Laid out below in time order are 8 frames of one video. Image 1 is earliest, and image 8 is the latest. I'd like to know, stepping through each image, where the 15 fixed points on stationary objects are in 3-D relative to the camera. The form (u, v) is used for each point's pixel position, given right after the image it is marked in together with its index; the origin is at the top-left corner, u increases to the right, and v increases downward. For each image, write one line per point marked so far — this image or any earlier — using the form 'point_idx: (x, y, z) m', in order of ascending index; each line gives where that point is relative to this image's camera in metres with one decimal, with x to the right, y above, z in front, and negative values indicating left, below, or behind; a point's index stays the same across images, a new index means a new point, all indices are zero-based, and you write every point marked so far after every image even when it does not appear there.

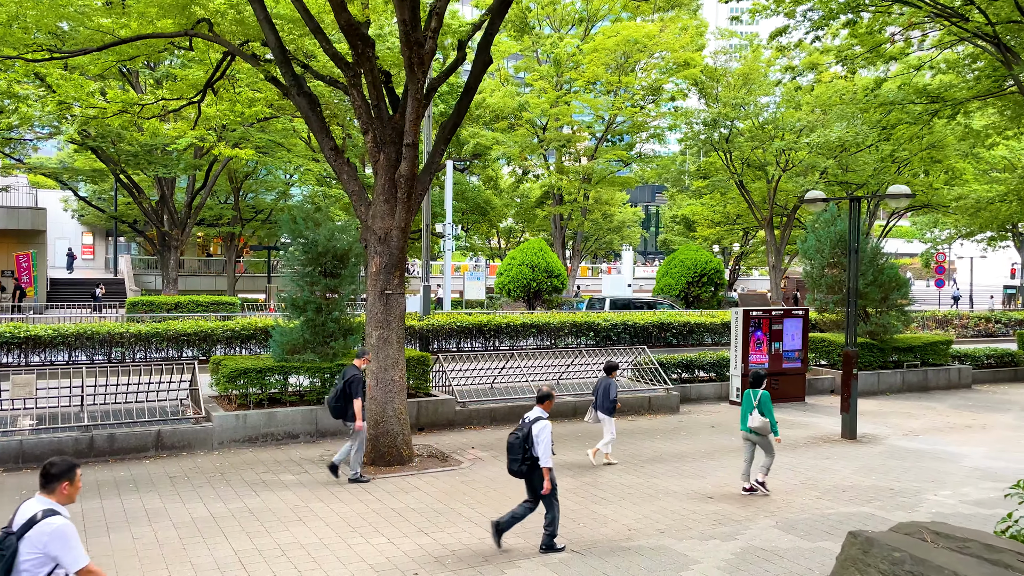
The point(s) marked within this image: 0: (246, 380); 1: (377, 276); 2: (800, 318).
0: (-3.5, -1.2, +10.6) m
1: (-1.6, +0.1, +9.5) m
2: (+5.2, -0.5, +14.7) m
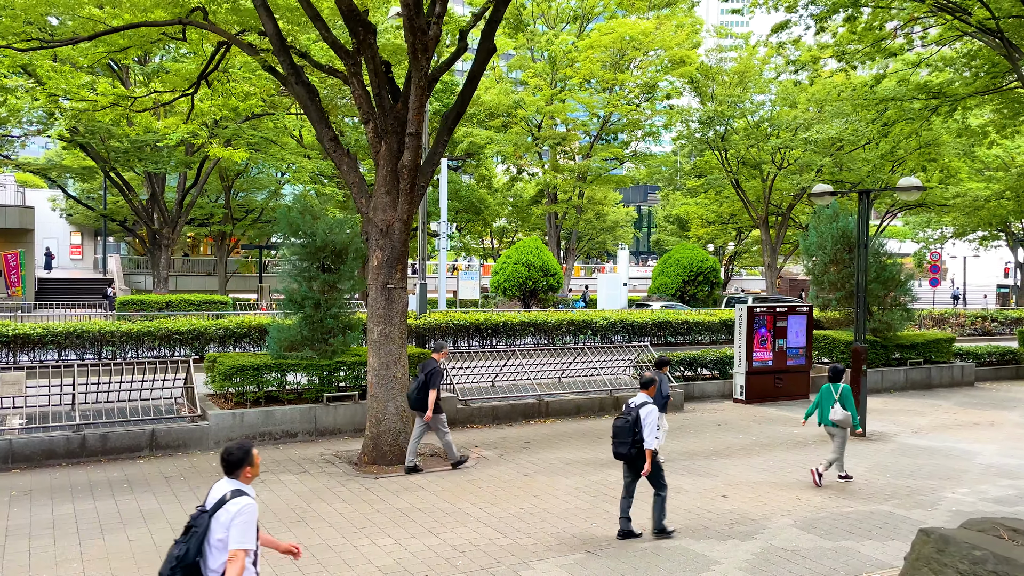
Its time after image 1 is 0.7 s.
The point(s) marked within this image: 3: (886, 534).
0: (-3.4, -1.1, +10.3) m
1: (-1.5, +0.2, +9.2) m
2: (+5.2, -0.5, +14.5) m
3: (+3.2, -2.1, +7.0) m
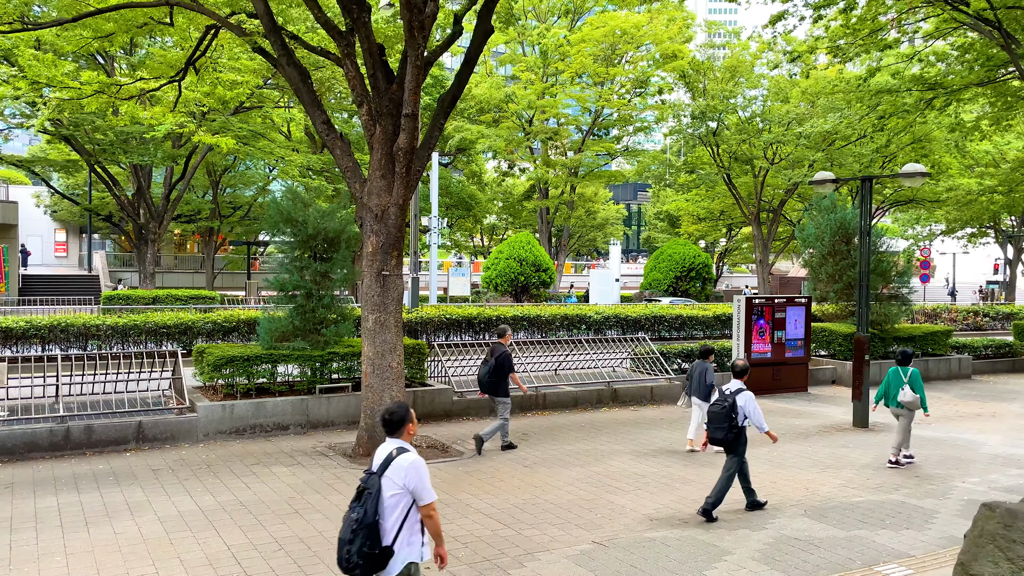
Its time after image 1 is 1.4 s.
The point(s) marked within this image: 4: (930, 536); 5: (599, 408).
0: (-3.5, -1.0, +10.0) m
1: (-1.5, +0.4, +8.9) m
2: (+5.1, -0.3, +14.3) m
3: (+3.2, -2.0, +6.8) m
4: (+3.3, -2.0, +6.4) m
5: (+1.4, -1.8, +12.7) m
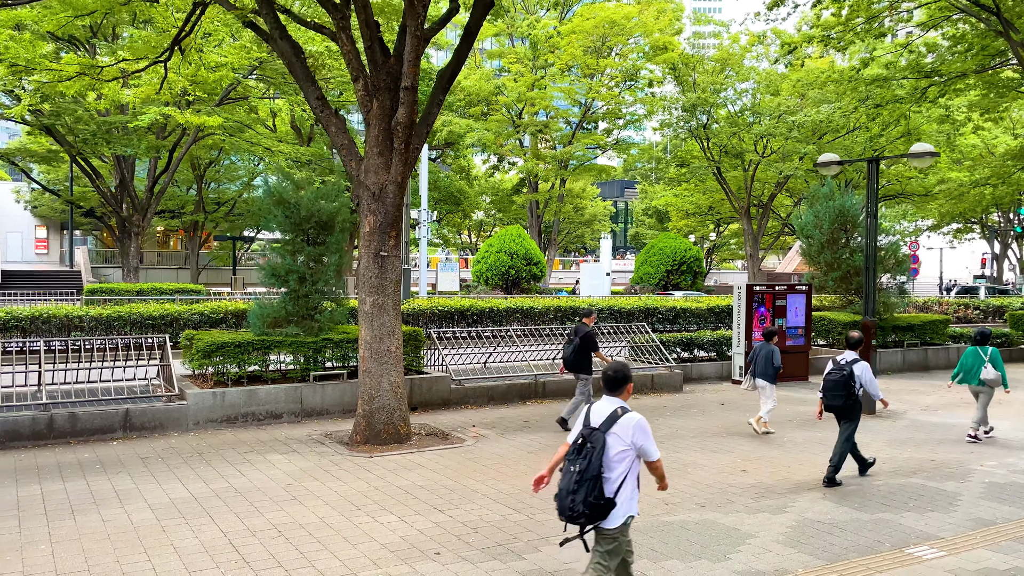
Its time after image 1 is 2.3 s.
0: (-3.4, -0.8, +9.7) m
1: (-1.5, +0.6, +8.6) m
2: (+5.1, -0.1, +14.1) m
3: (+3.3, -1.7, +6.5) m
4: (+3.4, -1.8, +6.2) m
5: (+1.3, -1.6, +12.4) m
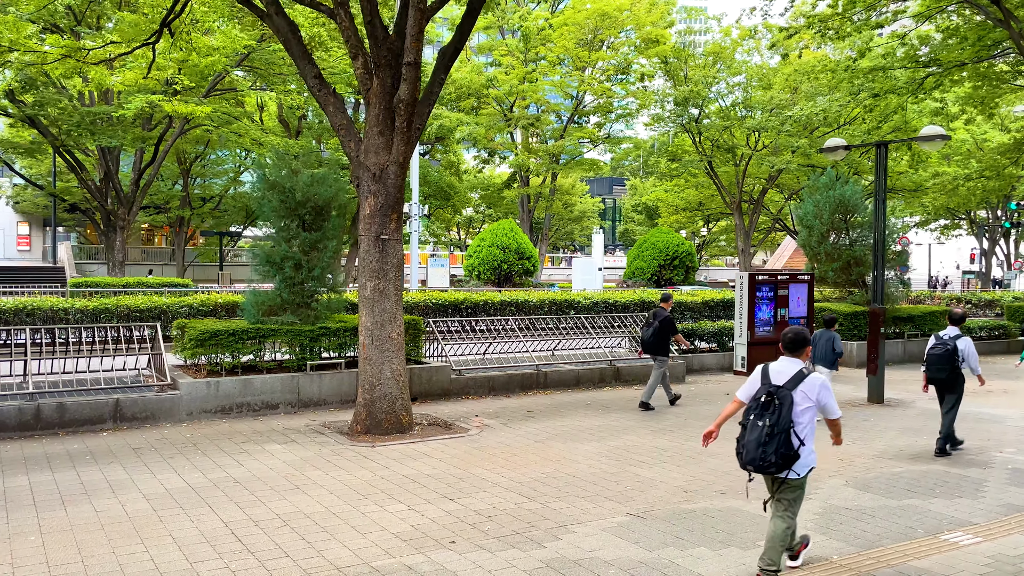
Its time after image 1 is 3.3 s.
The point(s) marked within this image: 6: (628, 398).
0: (-3.4, -0.6, +9.3) m
1: (-1.4, +0.7, +8.3) m
2: (+5.0, +0.1, +13.9) m
3: (+3.4, -1.6, +6.3) m
4: (+3.5, -1.6, +6.0) m
5: (+1.3, -1.5, +12.1) m
6: (+1.5, -1.4, +10.7) m
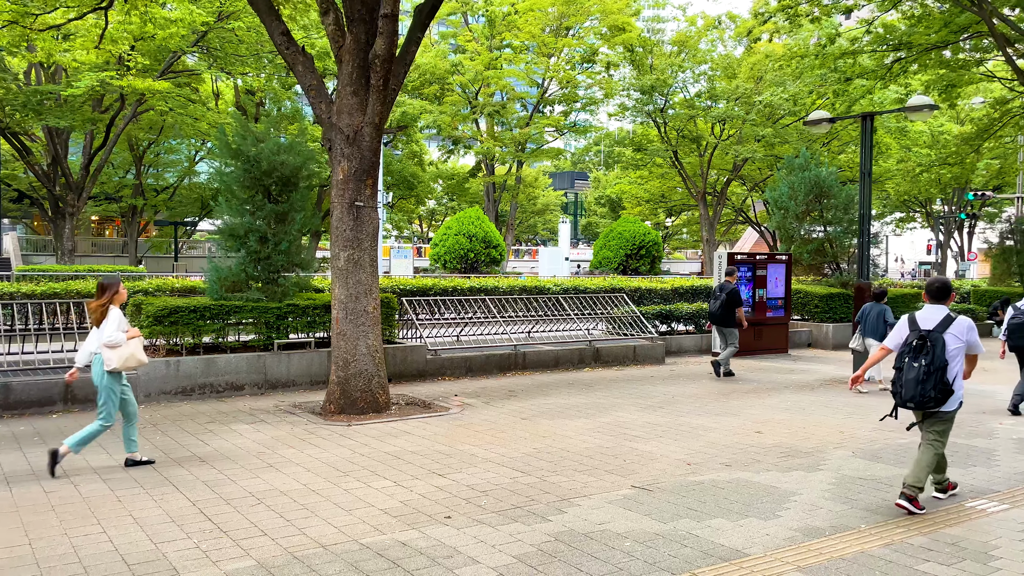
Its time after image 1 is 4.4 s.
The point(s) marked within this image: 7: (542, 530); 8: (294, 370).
0: (-3.6, -0.4, +8.7) m
1: (-1.6, +1.0, +7.8) m
2: (+4.6, +0.4, +13.7) m
3: (+3.3, -1.3, +6.0) m
4: (+3.5, -1.3, +5.7) m
5: (+1.0, -1.2, +11.7) m
6: (+1.3, -1.1, +10.3) m
7: (+0.2, -1.3, +4.3) m
8: (-2.5, -1.0, +9.2) m
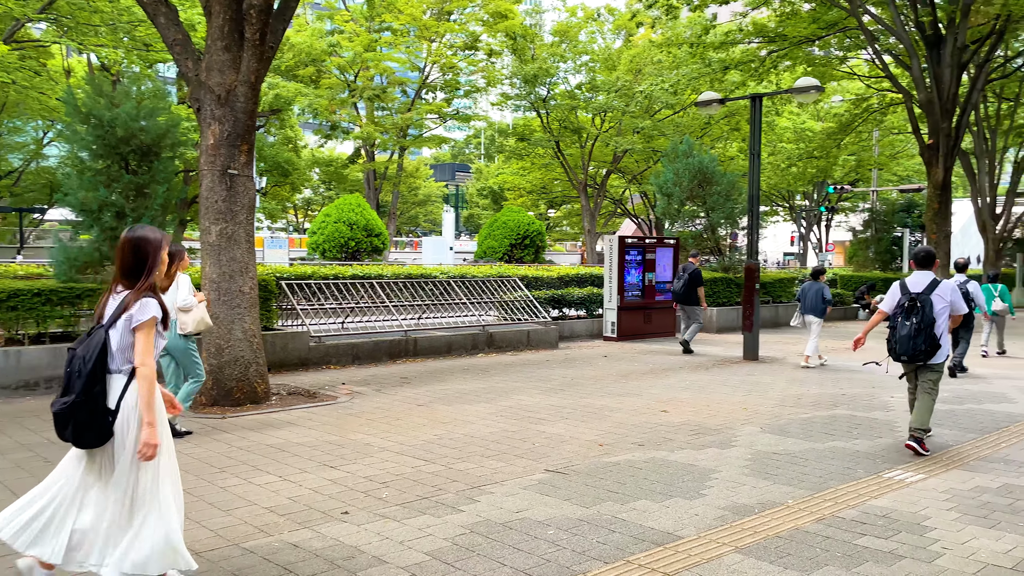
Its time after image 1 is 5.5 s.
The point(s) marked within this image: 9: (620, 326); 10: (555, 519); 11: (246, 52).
0: (-4.6, -0.2, +7.6) m
1: (-2.5, +1.2, +7.0) m
2: (+2.7, +0.7, +13.8) m
3: (+2.6, -1.1, +6.0) m
4: (+2.8, -1.1, +5.7) m
5: (-0.6, -0.9, +11.3) m
6: (-0.1, -0.9, +9.9) m
7: (-0.3, -1.1, +3.9) m
8: (-3.6, -0.8, +8.3) m
9: (+1.7, -0.6, +13.1) m
10: (+0.2, -1.1, +3.9) m
11: (-2.3, +2.0, +7.0) m
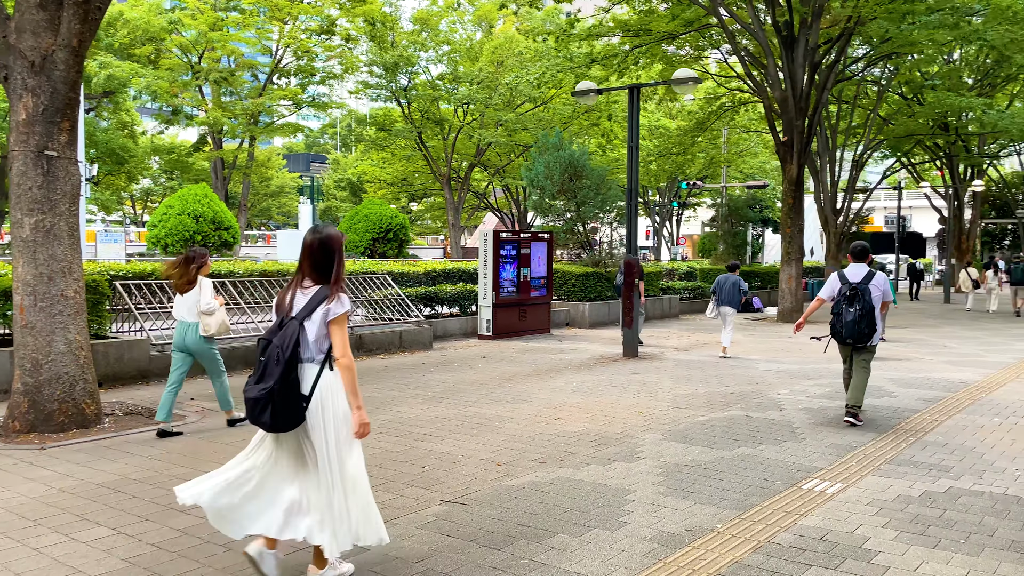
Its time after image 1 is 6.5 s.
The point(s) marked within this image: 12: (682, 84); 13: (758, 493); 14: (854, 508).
0: (-5.6, -0.2, +6.1) m
1: (-3.5, +1.2, +5.8) m
2: (+0.5, +0.8, +13.4) m
3: (+1.8, -1.0, +5.8) m
4: (+2.0, -1.1, +5.5) m
5: (-2.2, -0.9, +10.4) m
6: (-1.5, -0.9, +9.2) m
7: (-0.7, -1.1, +3.1) m
8: (-4.7, -0.8, +6.9) m
9: (-0.3, -0.6, +12.6) m
10: (-0.2, -1.1, +3.3) m
11: (-3.2, +2.0, +5.8) m
12: (+2.1, +2.5, +10.1) m
13: (+1.3, -1.1, +4.4) m
14: (+1.7, -1.1, +4.1) m
